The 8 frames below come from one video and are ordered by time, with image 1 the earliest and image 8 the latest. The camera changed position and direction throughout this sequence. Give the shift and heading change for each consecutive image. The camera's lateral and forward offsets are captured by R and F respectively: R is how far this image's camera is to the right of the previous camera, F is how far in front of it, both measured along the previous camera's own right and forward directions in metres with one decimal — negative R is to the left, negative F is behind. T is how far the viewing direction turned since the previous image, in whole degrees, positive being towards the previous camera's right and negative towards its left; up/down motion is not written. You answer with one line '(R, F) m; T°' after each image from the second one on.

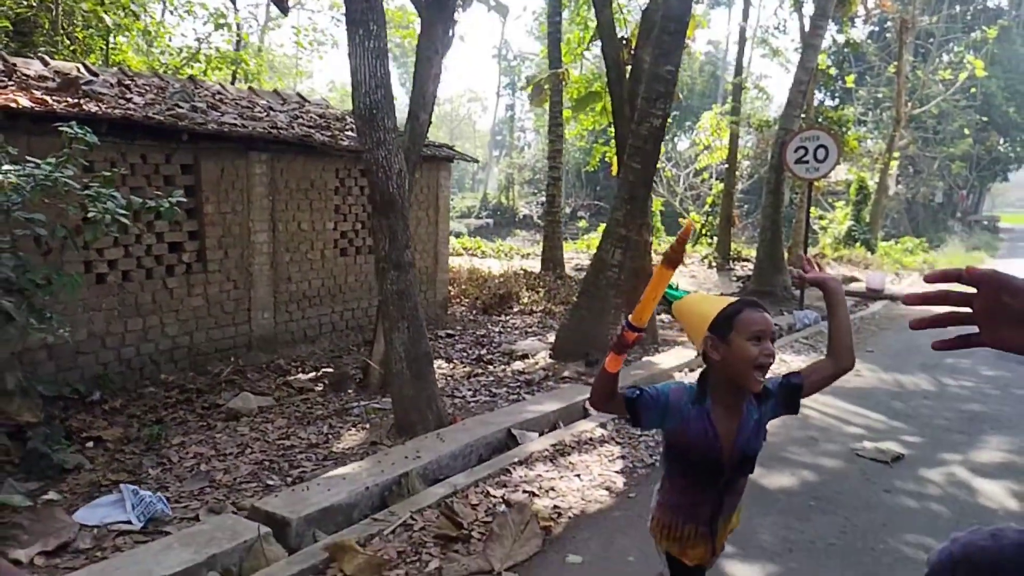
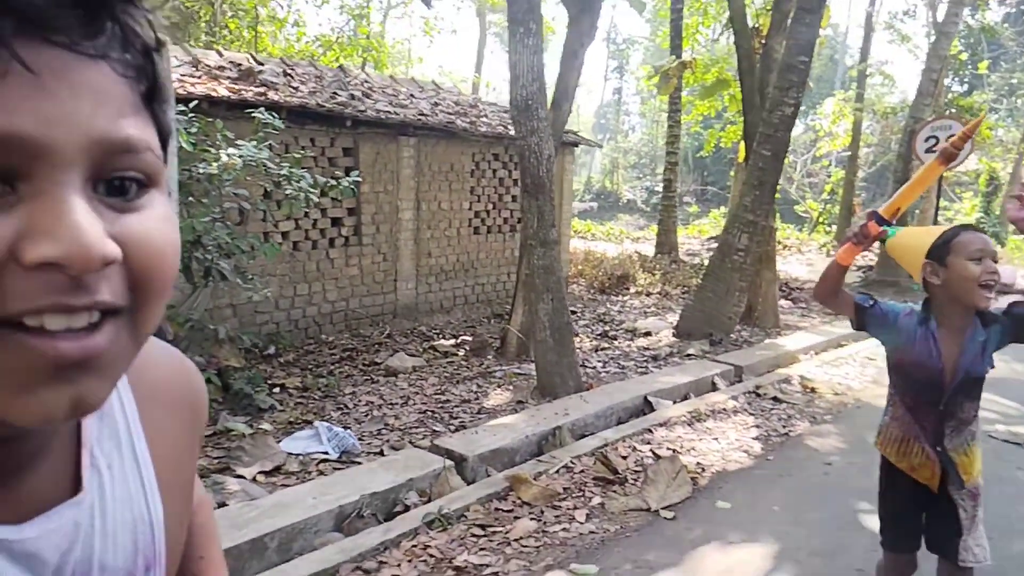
(-0.3, -0.5) m; -7°
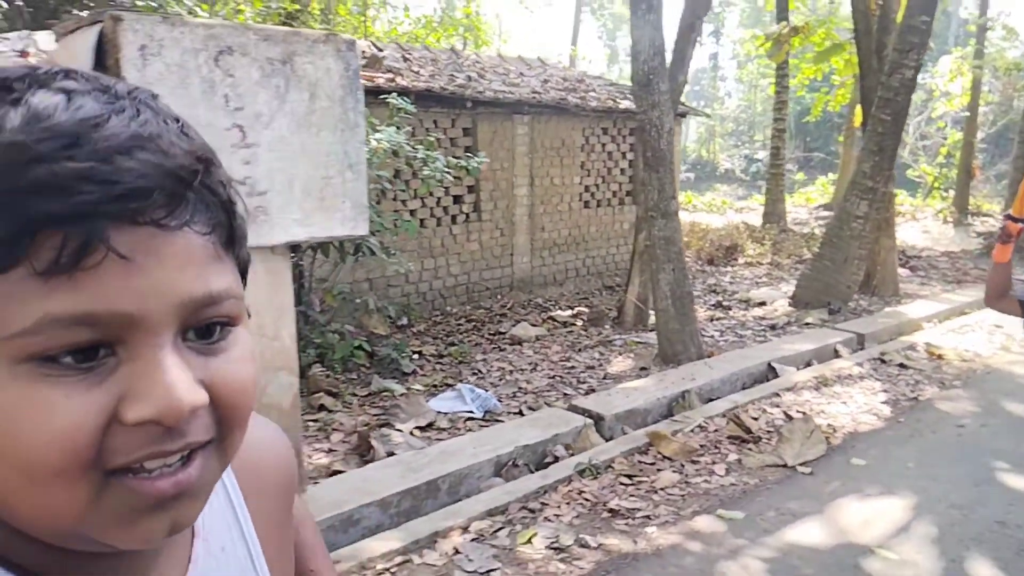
(-0.3, -0.3) m; -7°
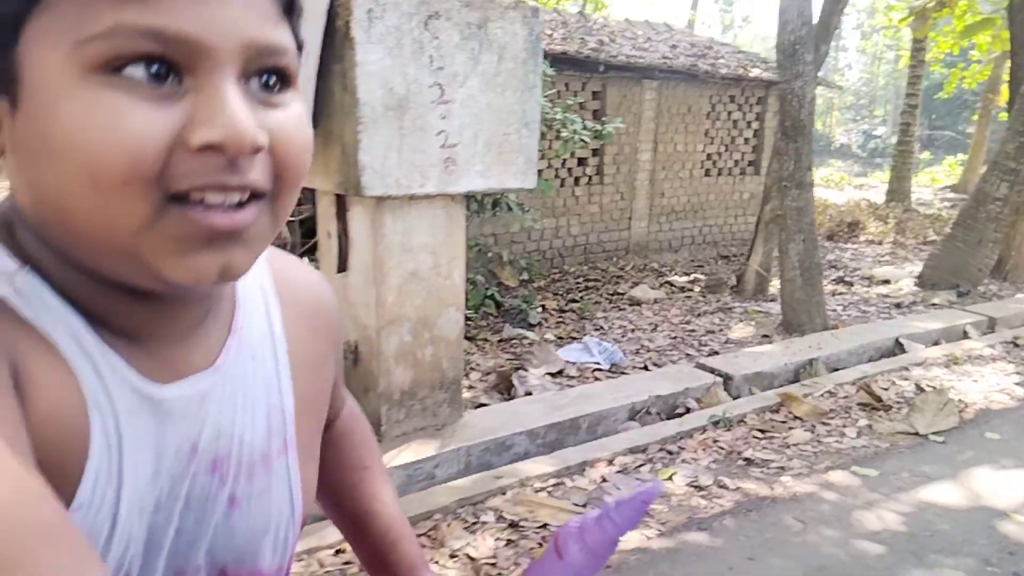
(-0.3, -0.3) m; -6°
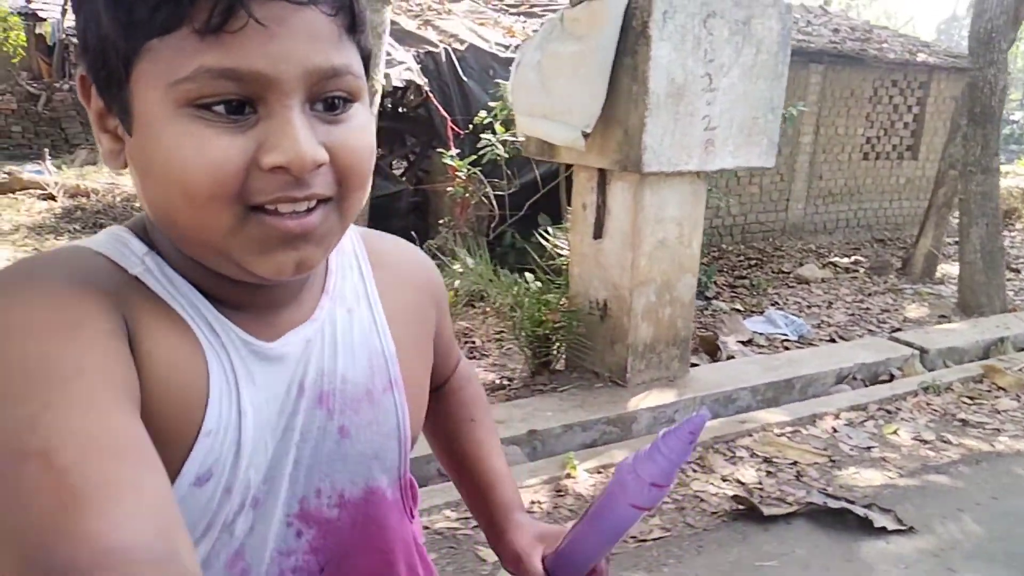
(-0.8, -0.6) m; -7°
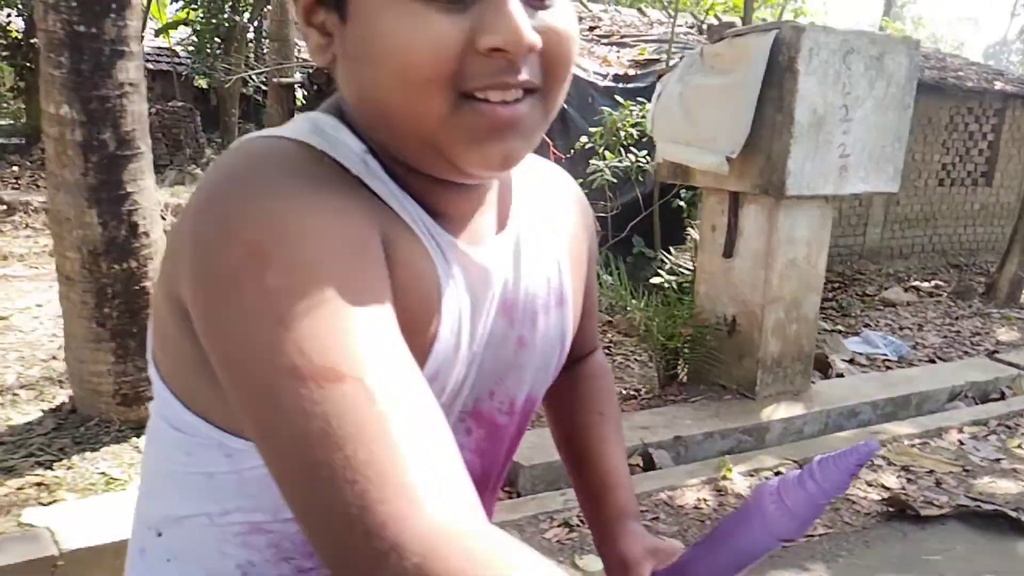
(-0.6, -0.3) m; -2°
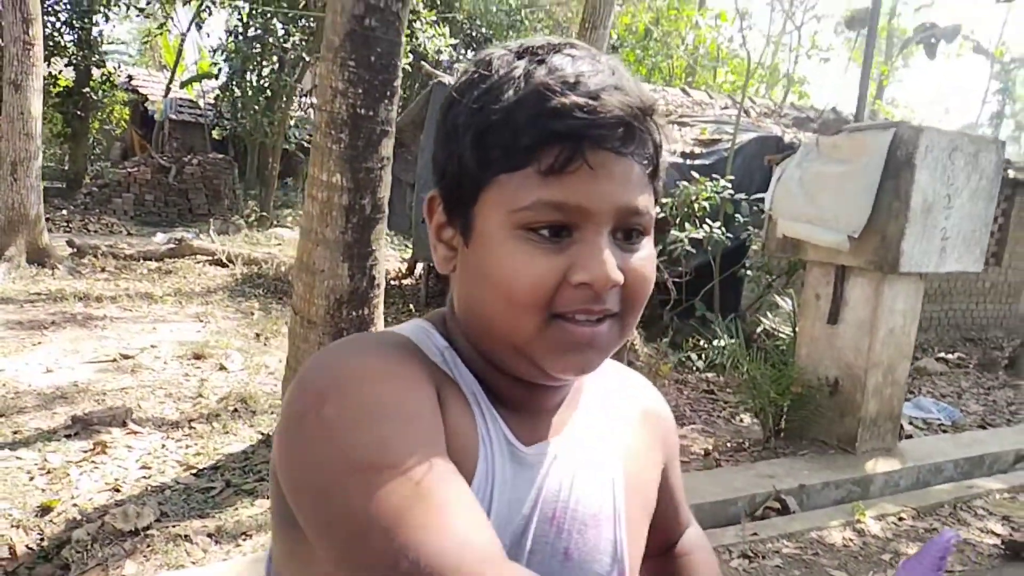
(-1.0, -0.5) m; +2°
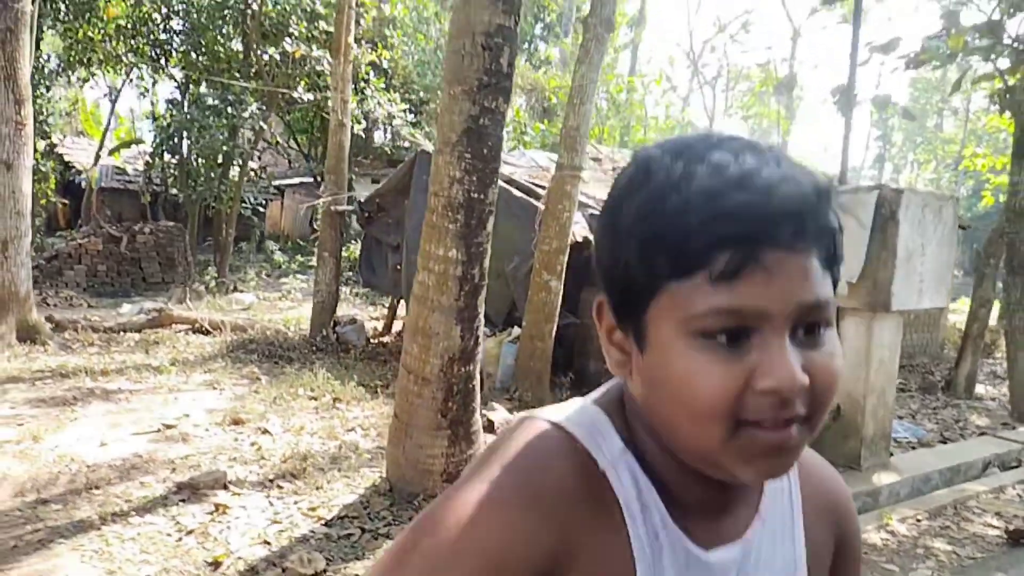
(-0.9, -0.5) m; +7°
